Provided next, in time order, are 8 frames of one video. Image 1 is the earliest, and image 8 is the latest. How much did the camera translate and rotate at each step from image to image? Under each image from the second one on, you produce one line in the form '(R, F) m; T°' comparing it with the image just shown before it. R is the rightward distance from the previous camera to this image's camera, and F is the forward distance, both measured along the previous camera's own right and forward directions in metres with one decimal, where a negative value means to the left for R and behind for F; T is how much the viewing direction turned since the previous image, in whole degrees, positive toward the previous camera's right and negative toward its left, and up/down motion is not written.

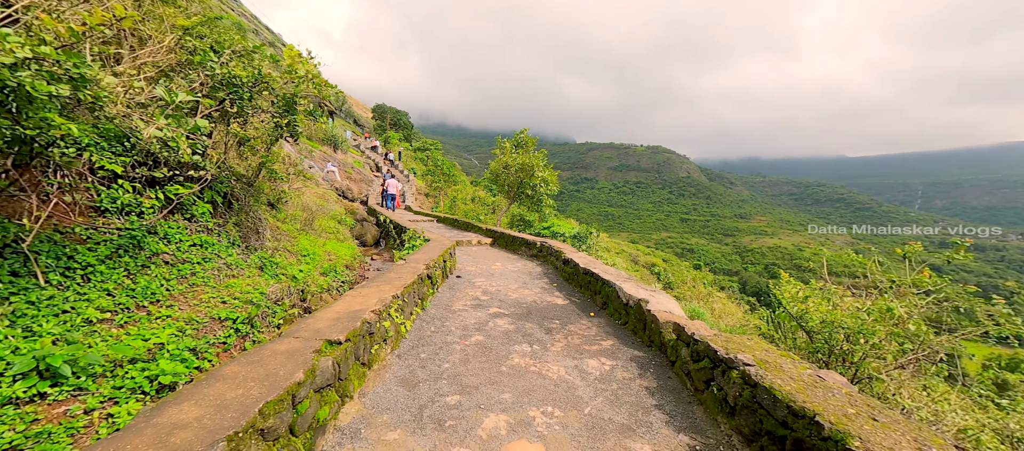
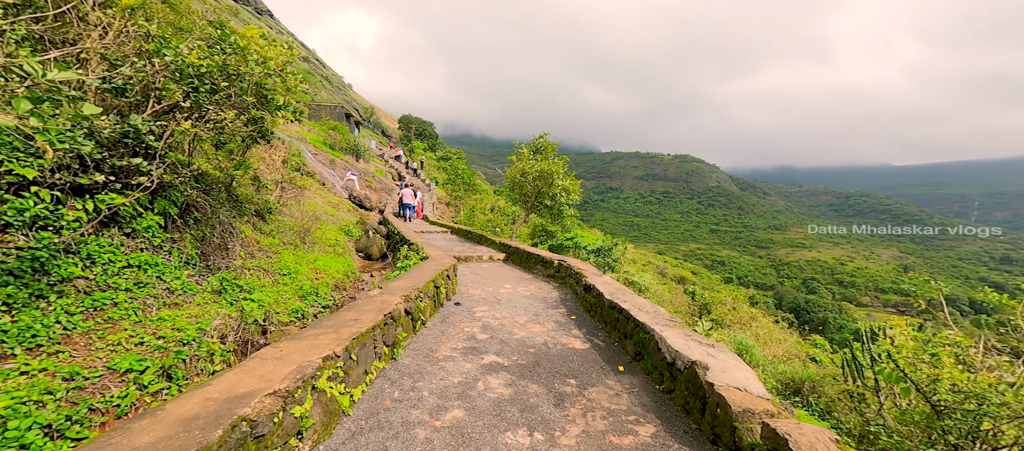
(+0.2, +1.1) m; -3°
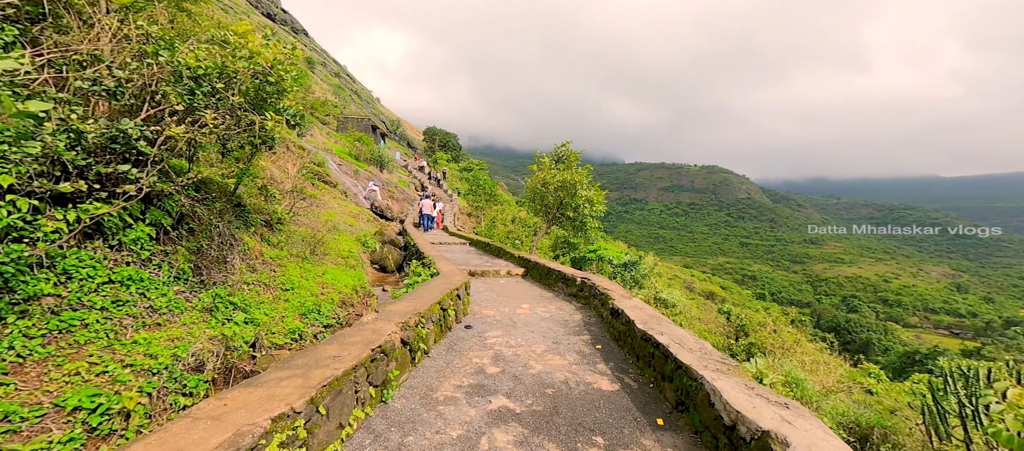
(+0.1, +0.5) m; -3°
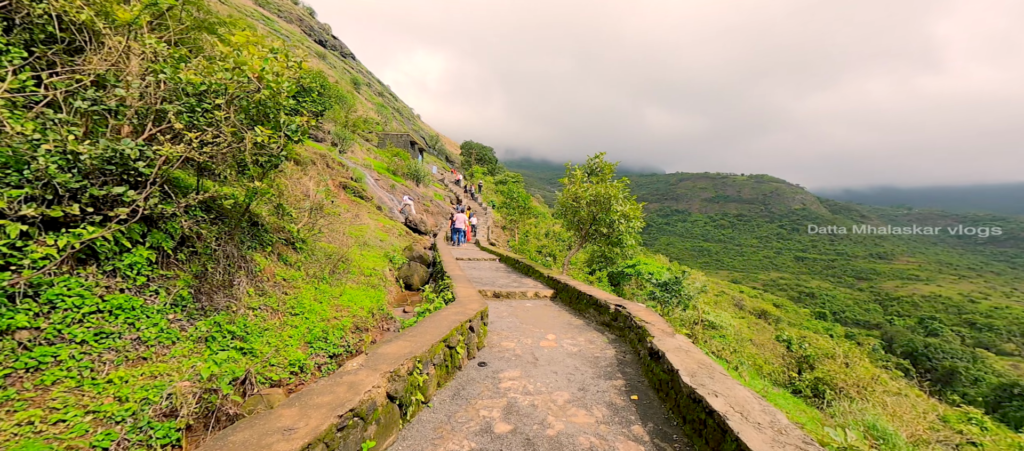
(+0.2, +0.6) m; -5°
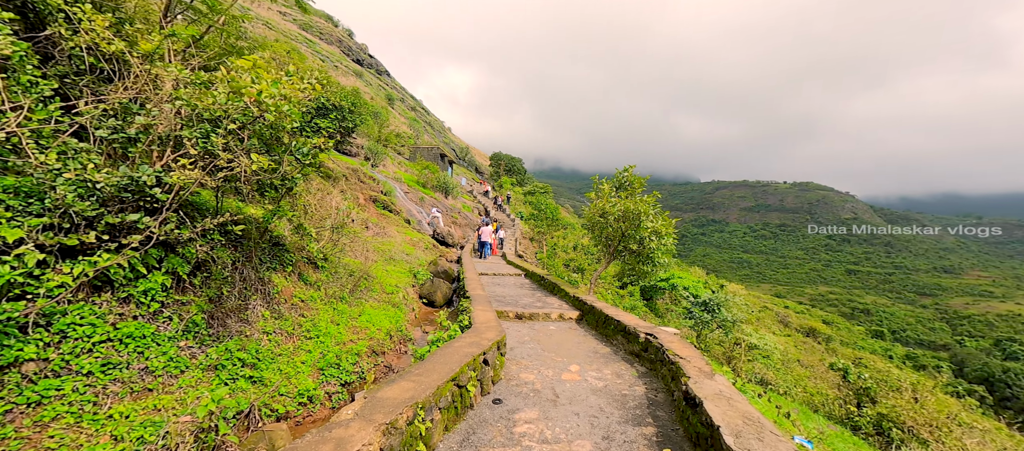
(+0.1, +0.3) m; -4°
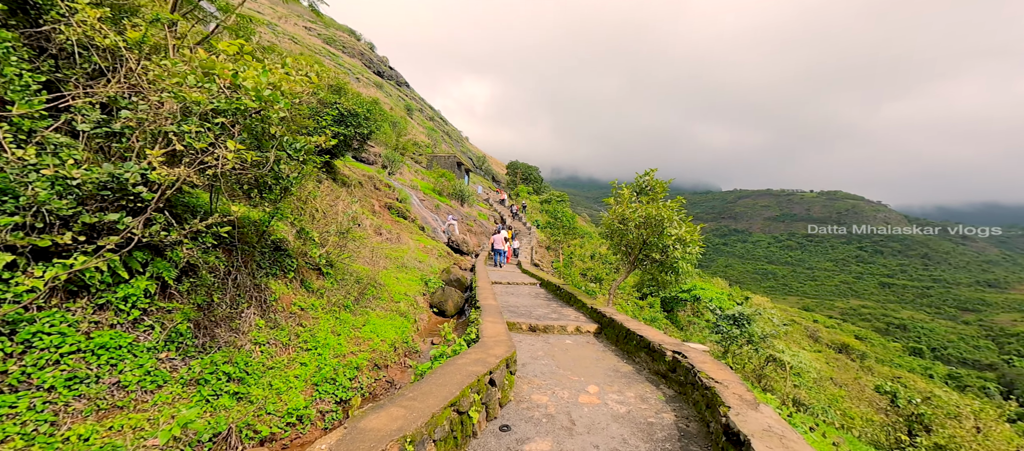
(+0.1, +0.4) m; -2°
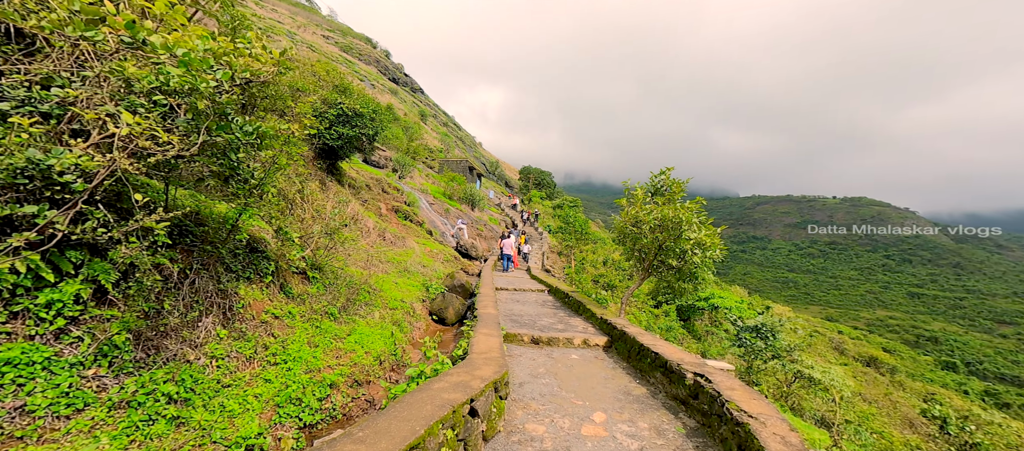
(+0.2, +0.6) m; -2°
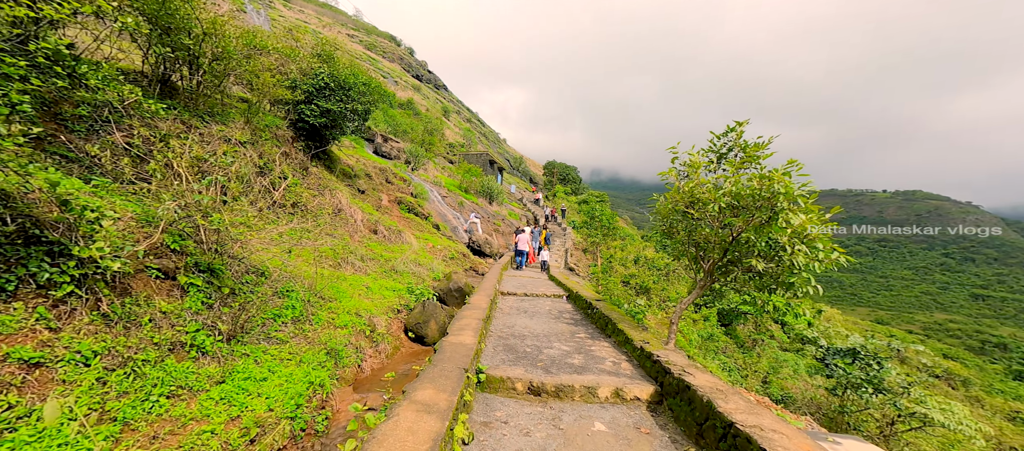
(+0.4, +2.5) m; -4°
